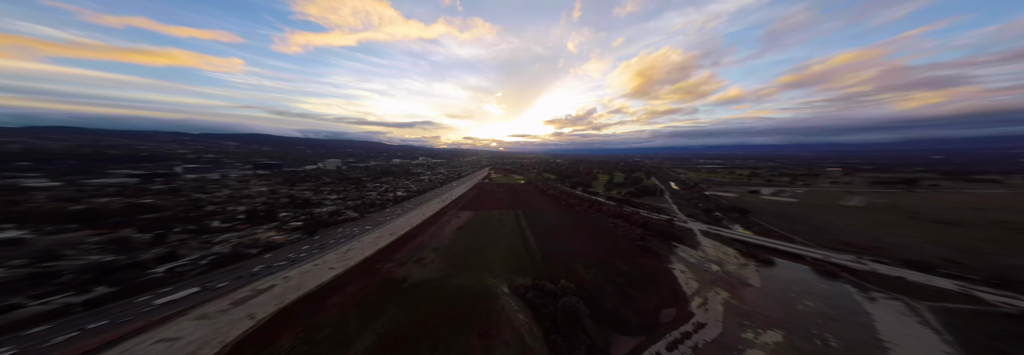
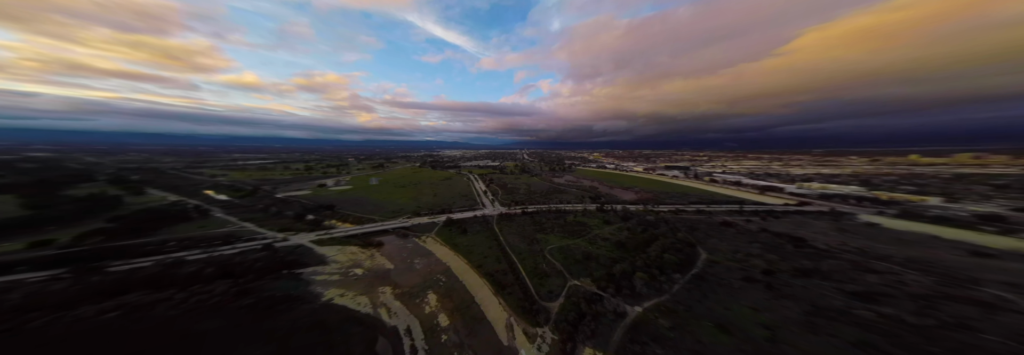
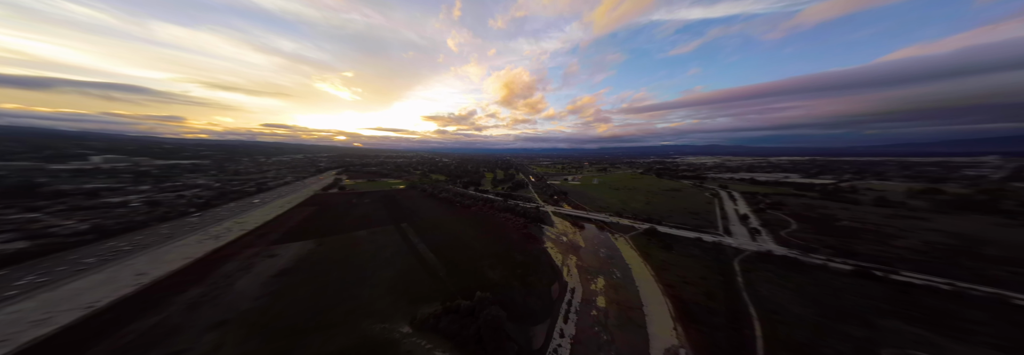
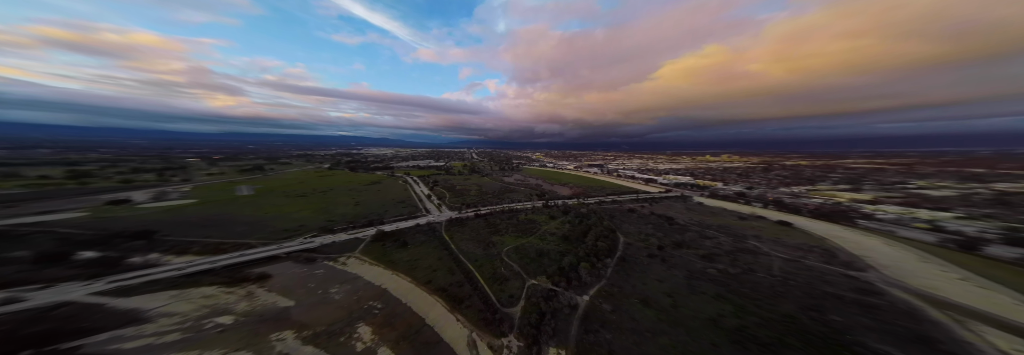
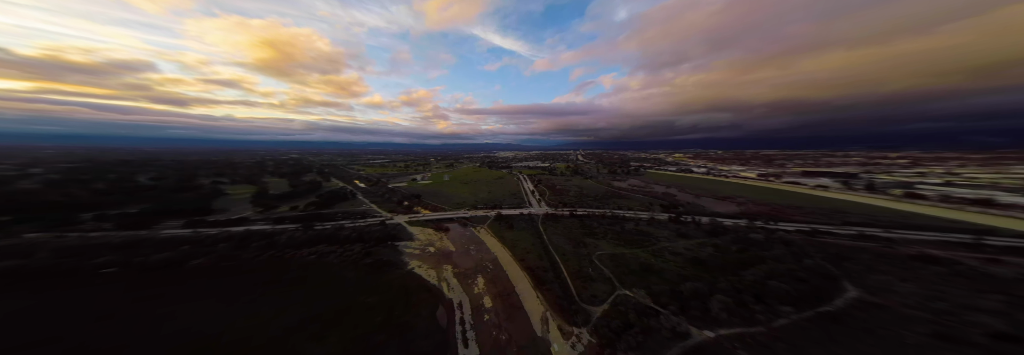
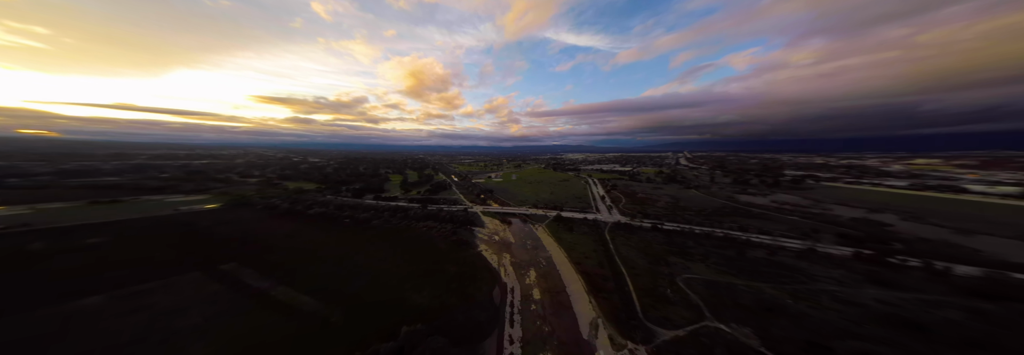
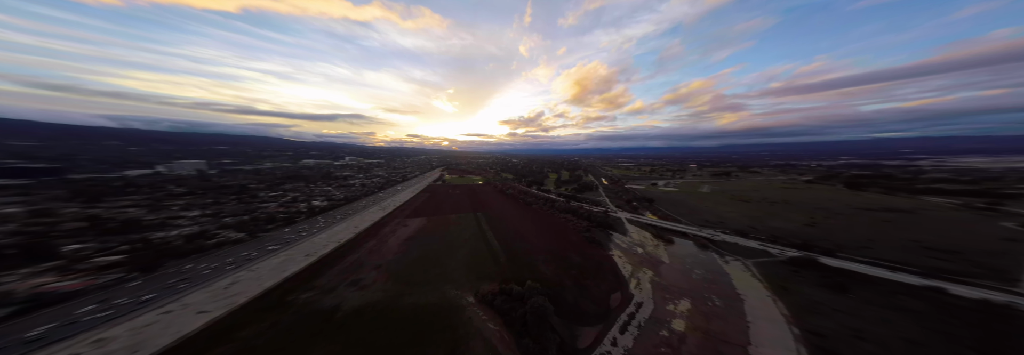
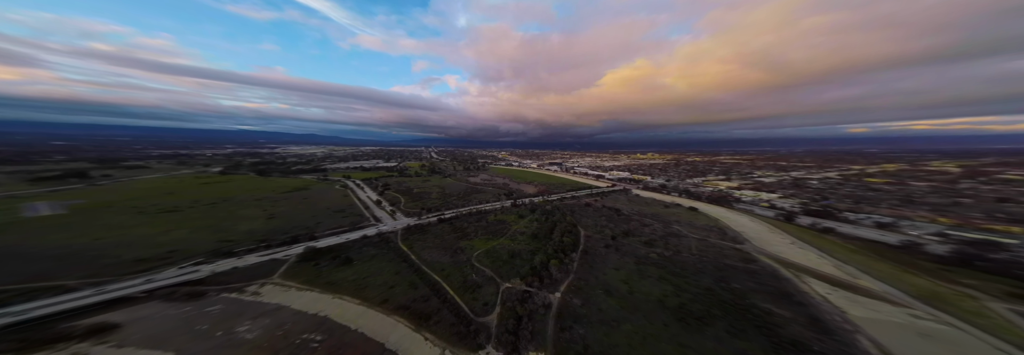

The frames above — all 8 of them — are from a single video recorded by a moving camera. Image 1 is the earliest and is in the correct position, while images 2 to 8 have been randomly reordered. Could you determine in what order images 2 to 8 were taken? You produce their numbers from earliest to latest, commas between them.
7, 3, 6, 5, 2, 4, 8
